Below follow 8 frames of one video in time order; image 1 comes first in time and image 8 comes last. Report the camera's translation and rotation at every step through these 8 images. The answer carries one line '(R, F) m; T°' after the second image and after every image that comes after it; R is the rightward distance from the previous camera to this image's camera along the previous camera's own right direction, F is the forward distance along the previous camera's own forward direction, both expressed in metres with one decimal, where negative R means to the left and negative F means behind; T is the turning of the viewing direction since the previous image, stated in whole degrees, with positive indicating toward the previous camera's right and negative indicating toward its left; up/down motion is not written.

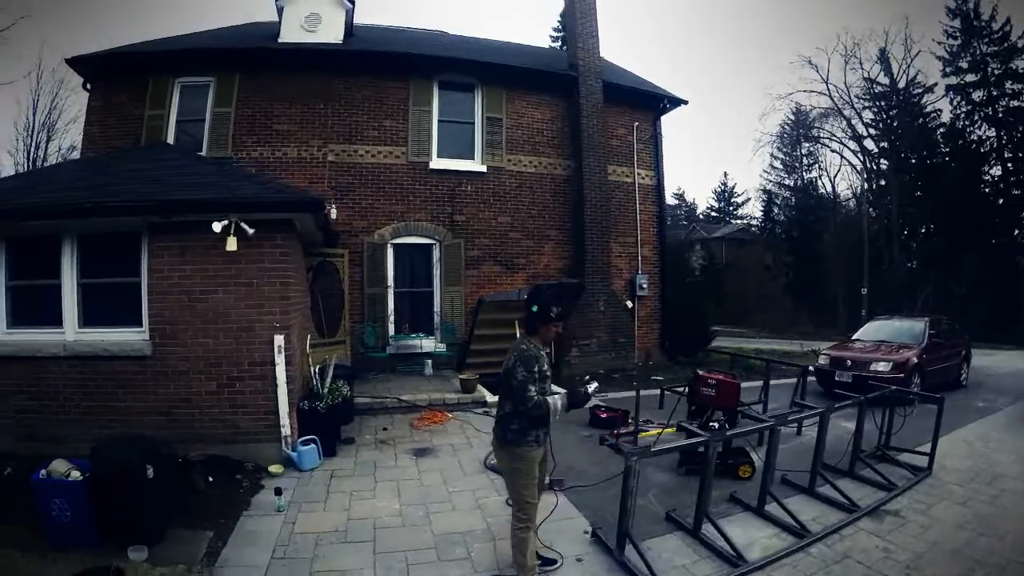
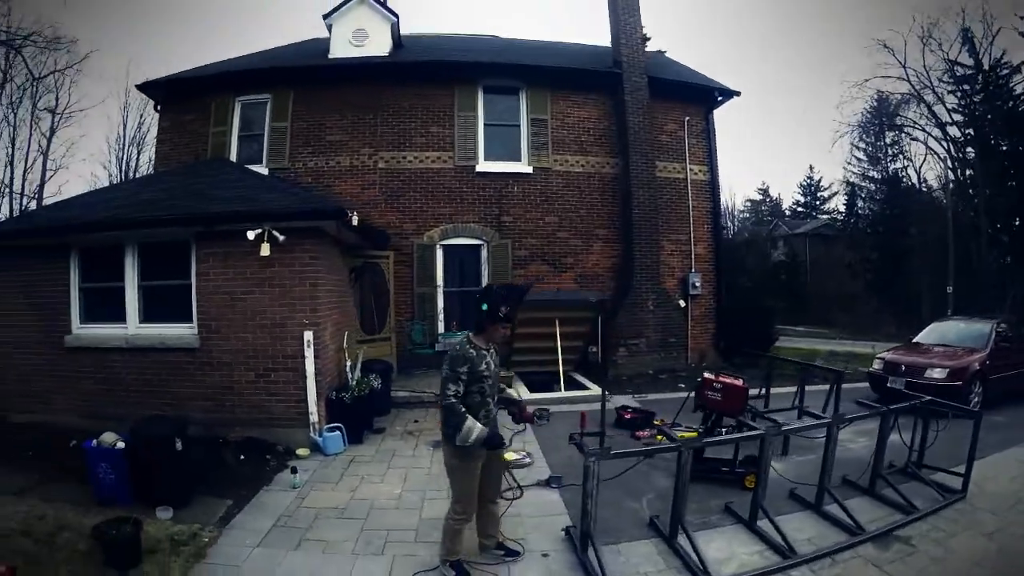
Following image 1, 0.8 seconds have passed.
(+0.6, -0.1) m; -8°
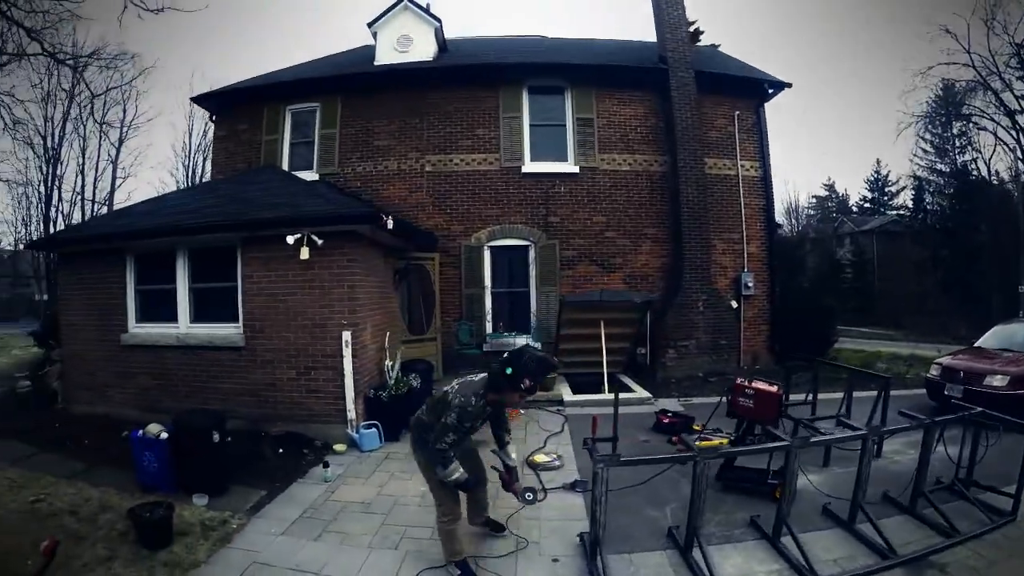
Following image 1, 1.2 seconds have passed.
(+0.3, 0.0) m; -7°
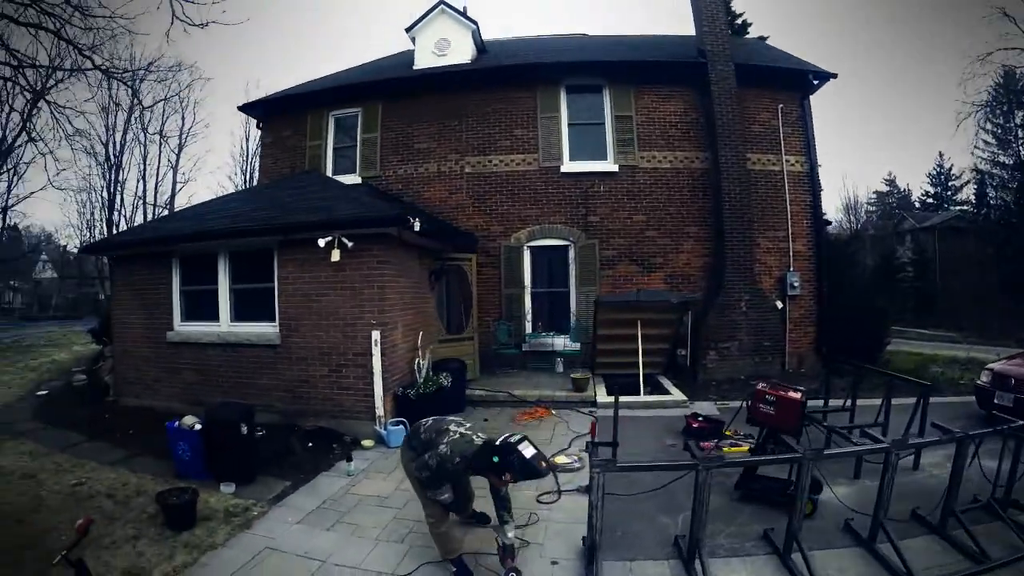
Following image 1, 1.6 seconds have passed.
(+0.3, 0.0) m; -6°
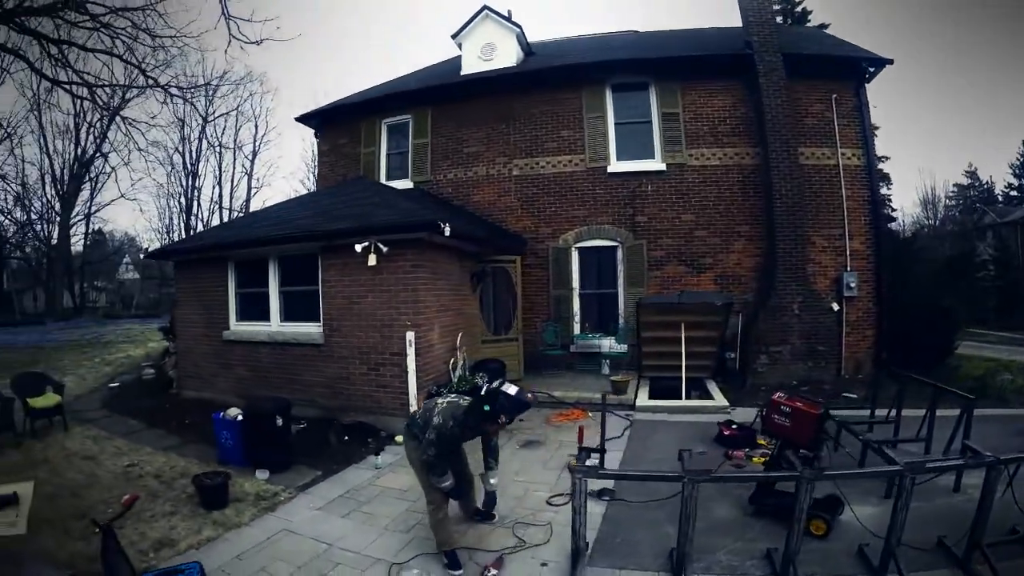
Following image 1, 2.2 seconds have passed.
(+0.4, -0.1) m; -7°
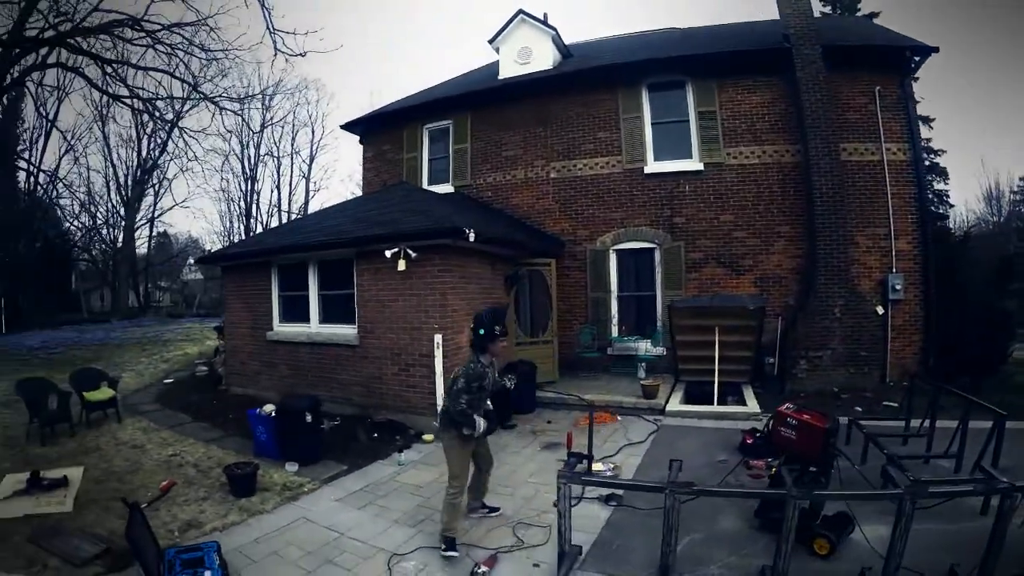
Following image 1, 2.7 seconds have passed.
(+0.3, -0.1) m; -6°
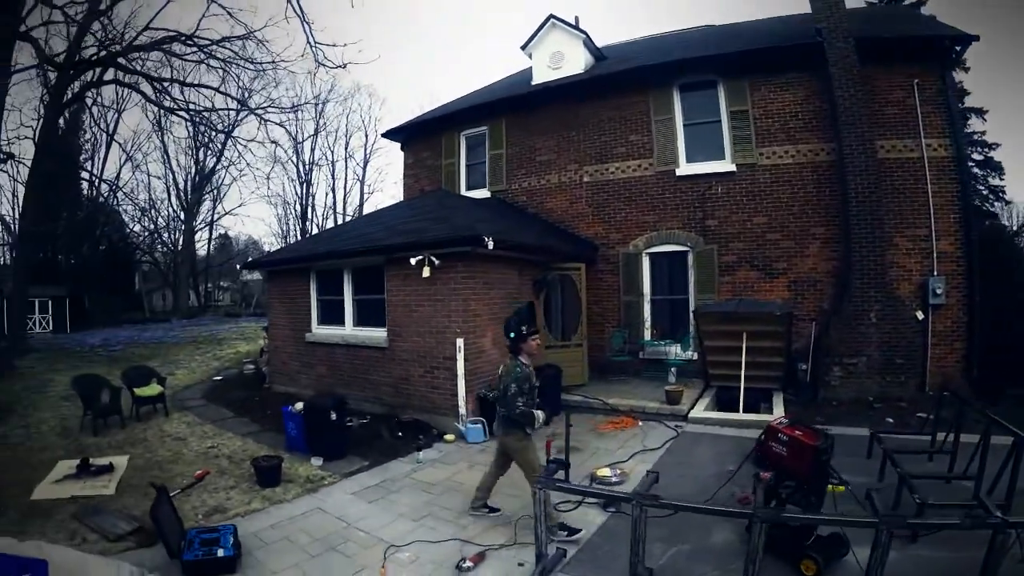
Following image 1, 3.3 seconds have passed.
(+0.4, -0.2) m; -6°
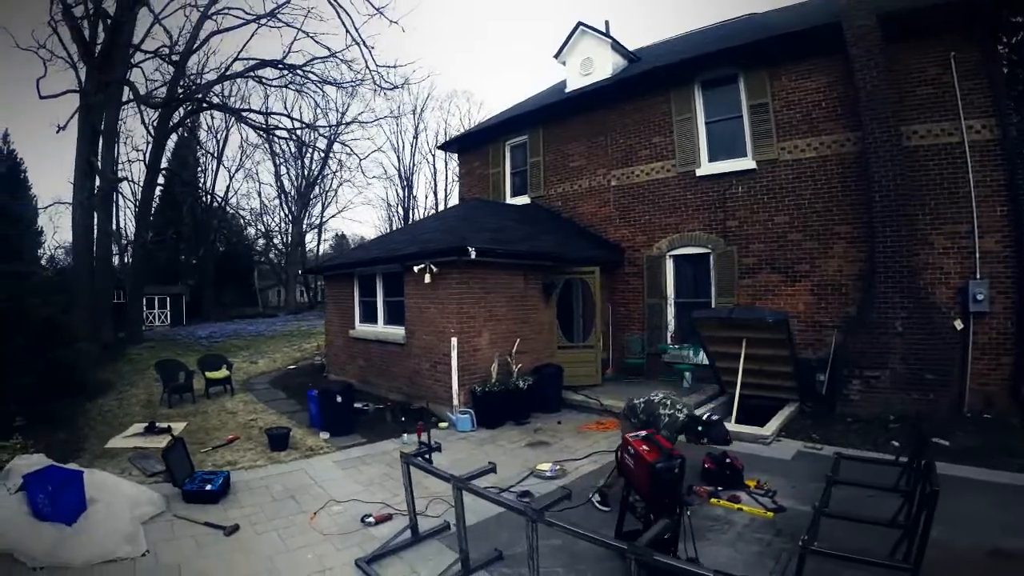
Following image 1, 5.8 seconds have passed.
(+1.8, -0.7) m; -13°
